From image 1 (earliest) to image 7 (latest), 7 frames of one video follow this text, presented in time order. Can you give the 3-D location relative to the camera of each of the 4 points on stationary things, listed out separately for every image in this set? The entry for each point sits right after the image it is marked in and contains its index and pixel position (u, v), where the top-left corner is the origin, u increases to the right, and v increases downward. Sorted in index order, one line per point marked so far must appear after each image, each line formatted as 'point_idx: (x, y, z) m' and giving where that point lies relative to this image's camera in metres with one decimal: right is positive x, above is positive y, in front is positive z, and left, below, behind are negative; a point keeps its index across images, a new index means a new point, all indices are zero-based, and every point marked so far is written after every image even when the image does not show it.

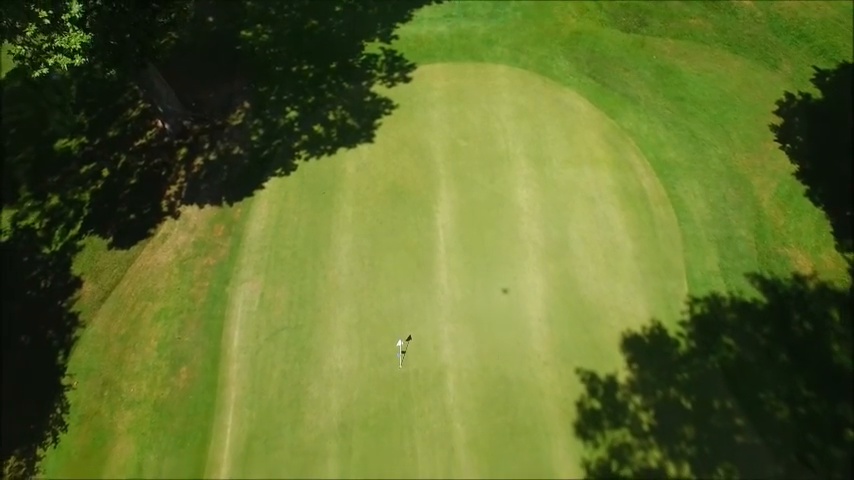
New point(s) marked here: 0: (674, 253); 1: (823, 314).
0: (+7.5, -0.4, +18.9) m
1: (+10.9, -2.1, +17.2) m
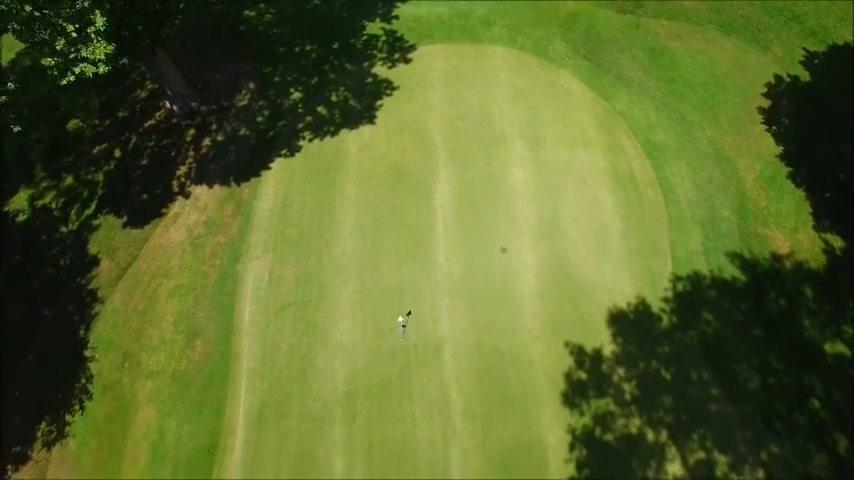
0: (+7.4, +0.2, +19.9) m
1: (+10.8, -1.5, +18.4) m
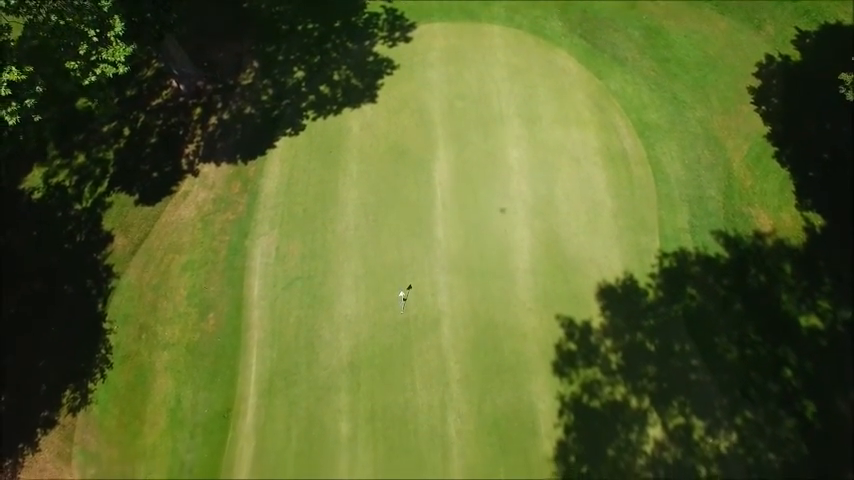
0: (+7.4, +1.0, +20.8) m
1: (+10.8, -0.9, +19.4) m
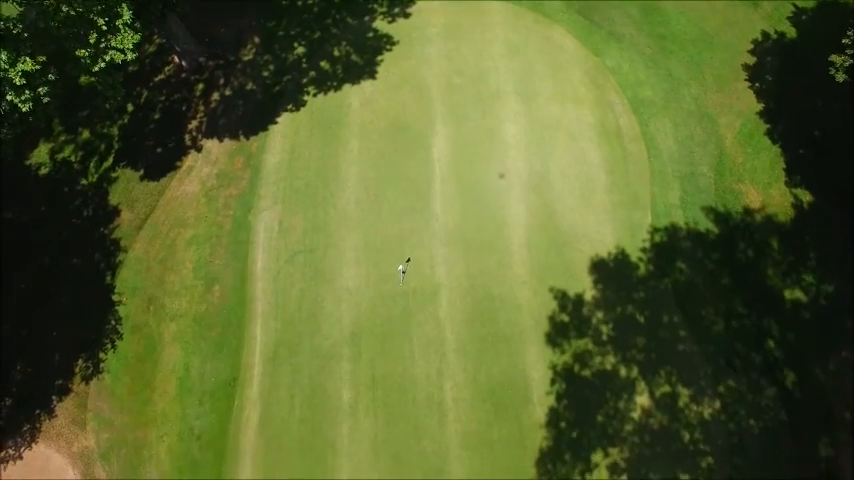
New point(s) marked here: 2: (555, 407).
0: (+7.4, +1.8, +21.3) m
1: (+10.8, -0.1, +20.0) m
2: (+3.8, -5.0, +18.7) m
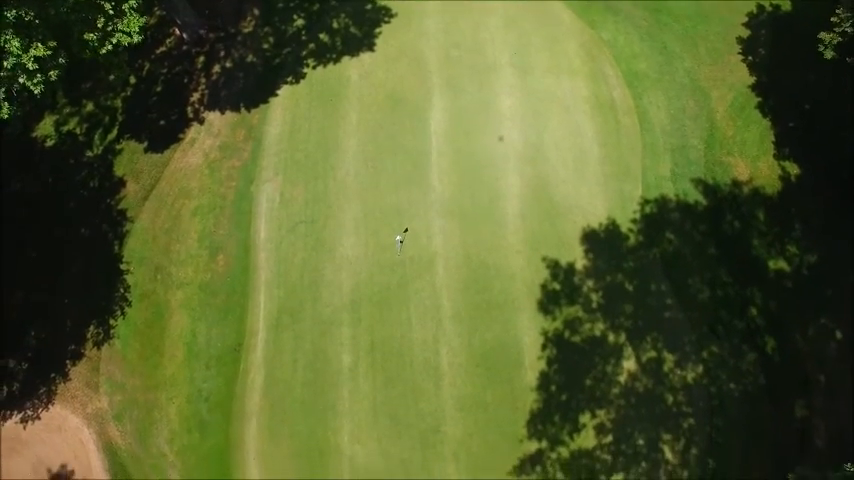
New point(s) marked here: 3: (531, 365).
0: (+7.3, +2.8, +21.9) m
1: (+10.7, +0.8, +20.6) m
2: (+3.7, -4.1, +19.6) m
3: (+3.3, -3.9, +19.7) m
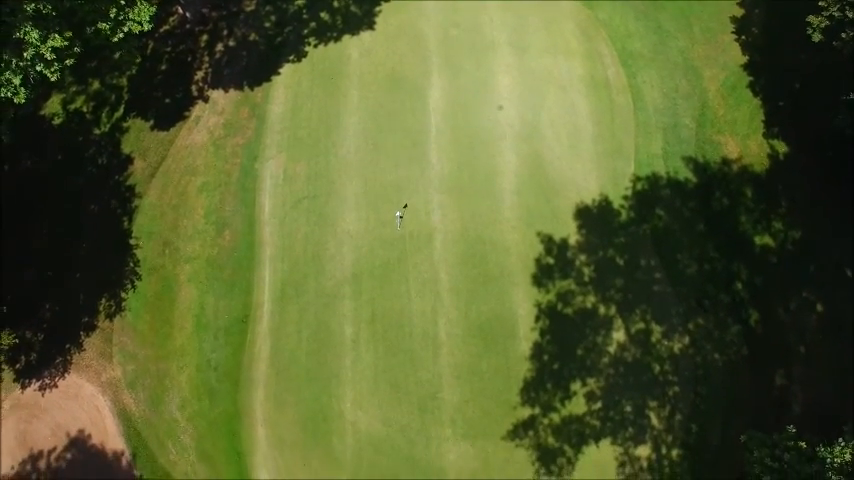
0: (+7.2, +3.7, +22.5) m
1: (+10.6, +1.7, +21.3) m
2: (+3.7, -3.3, +20.5) m
3: (+3.2, -3.2, +20.6) m
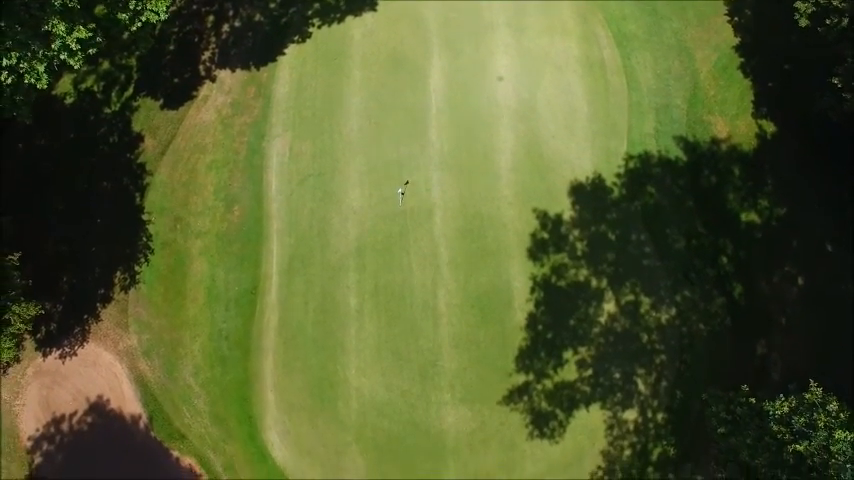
0: (+7.3, +4.6, +23.3) m
1: (+10.7, +2.5, +22.1) m
2: (+3.7, -2.5, +21.6) m
3: (+3.2, -2.3, +21.6) m
